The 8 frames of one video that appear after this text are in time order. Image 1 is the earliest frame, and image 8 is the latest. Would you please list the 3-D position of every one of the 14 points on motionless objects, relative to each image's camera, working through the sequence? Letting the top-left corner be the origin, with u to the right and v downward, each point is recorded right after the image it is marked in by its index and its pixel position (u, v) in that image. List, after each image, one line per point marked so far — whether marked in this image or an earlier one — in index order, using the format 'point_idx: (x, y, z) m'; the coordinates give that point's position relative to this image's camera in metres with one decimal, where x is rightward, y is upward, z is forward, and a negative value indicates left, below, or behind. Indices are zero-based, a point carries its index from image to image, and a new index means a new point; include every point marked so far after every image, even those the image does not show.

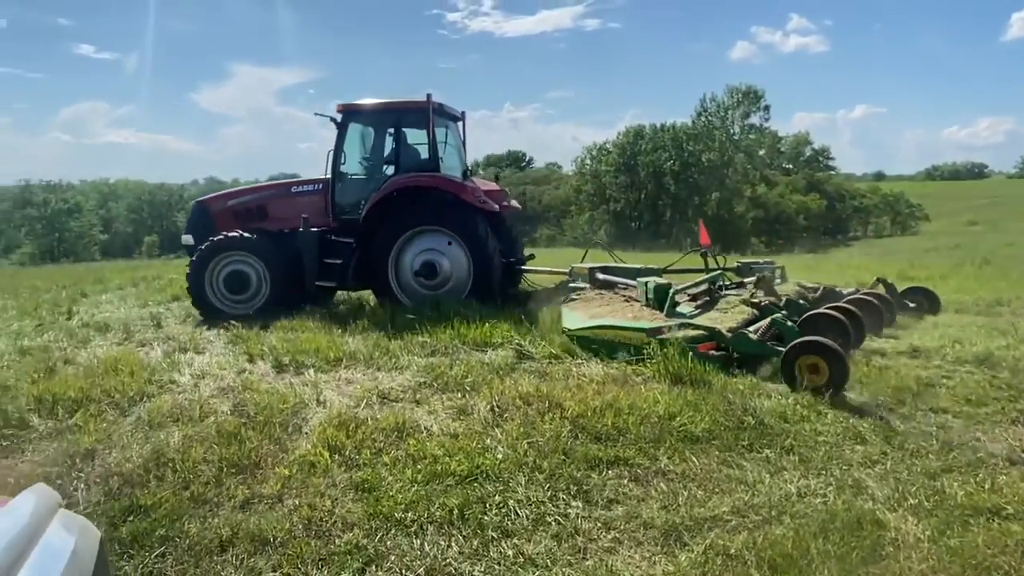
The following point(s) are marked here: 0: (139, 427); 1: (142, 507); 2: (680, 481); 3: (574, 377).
0: (-2.3, -0.8, +4.3) m
1: (-1.7, -1.0, +3.3) m
2: (+0.9, -1.0, +3.6) m
3: (+0.4, -0.6, +5.0) m
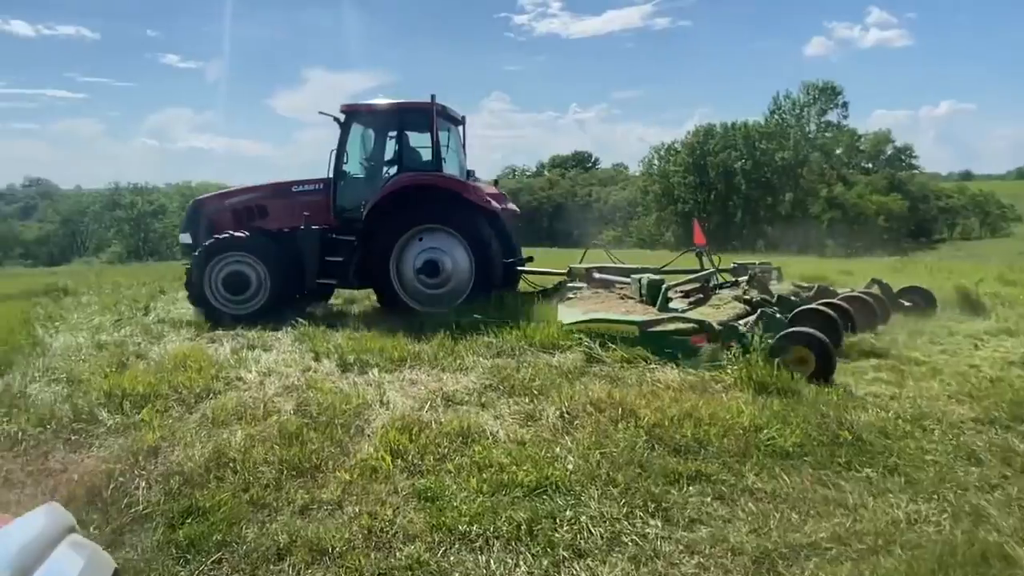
0: (-1.8, -0.8, +4.2) m
1: (-1.4, -1.0, +3.2) m
2: (+1.2, -1.0, +3.3) m
3: (+0.9, -0.6, +4.7) m
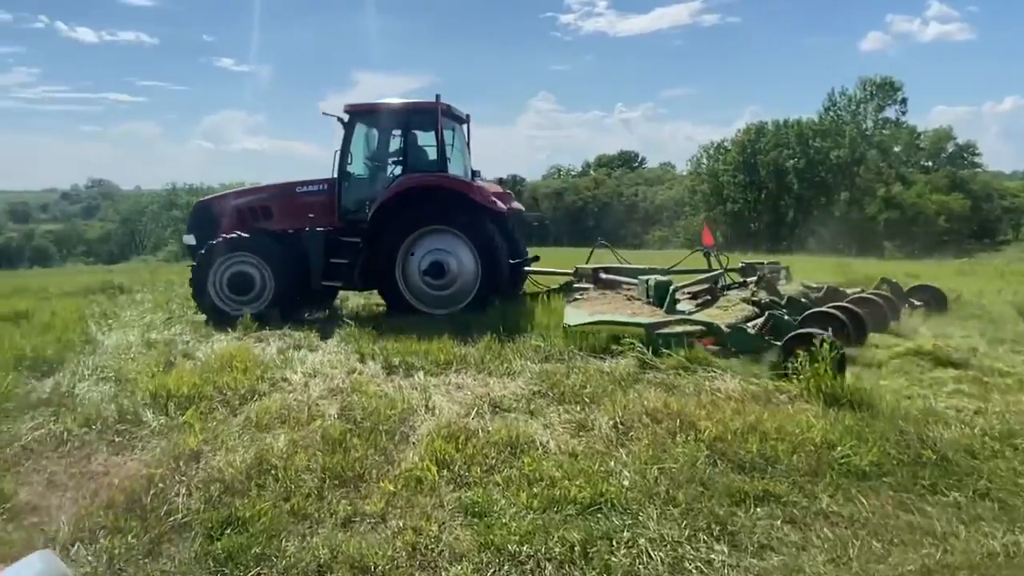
0: (-1.6, -0.8, +4.2) m
1: (-1.2, -1.0, +3.0) m
2: (+1.4, -1.0, +3.0) m
3: (+1.2, -0.7, +4.5) m
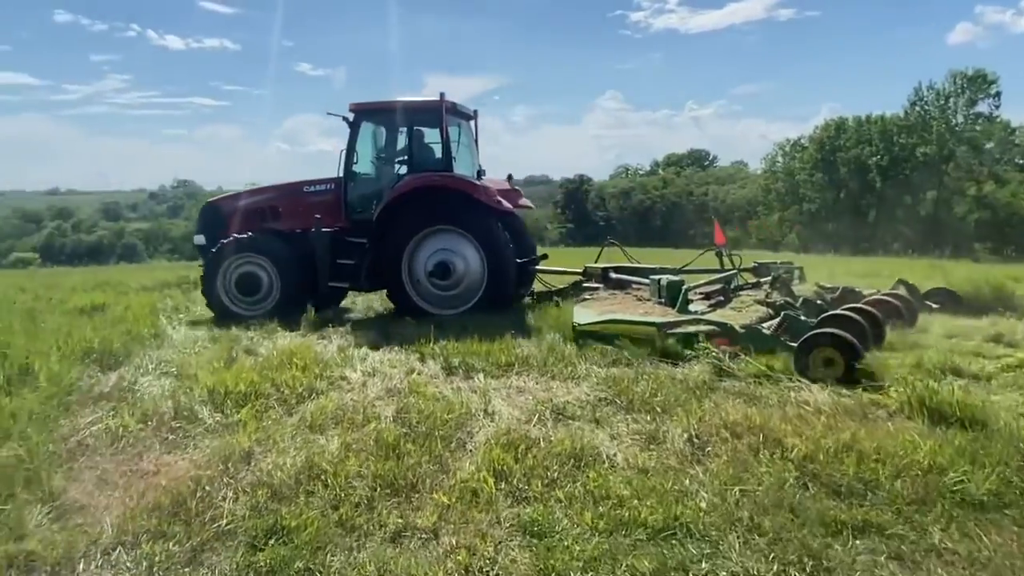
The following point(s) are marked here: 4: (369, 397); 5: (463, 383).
0: (-1.2, -0.8, +4.0) m
1: (-0.9, -1.0, +2.9) m
2: (+1.6, -1.0, +2.6) m
3: (+1.6, -0.7, +4.0) m
4: (-0.9, -0.7, +4.6) m
5: (-0.3, -0.7, +4.9) m
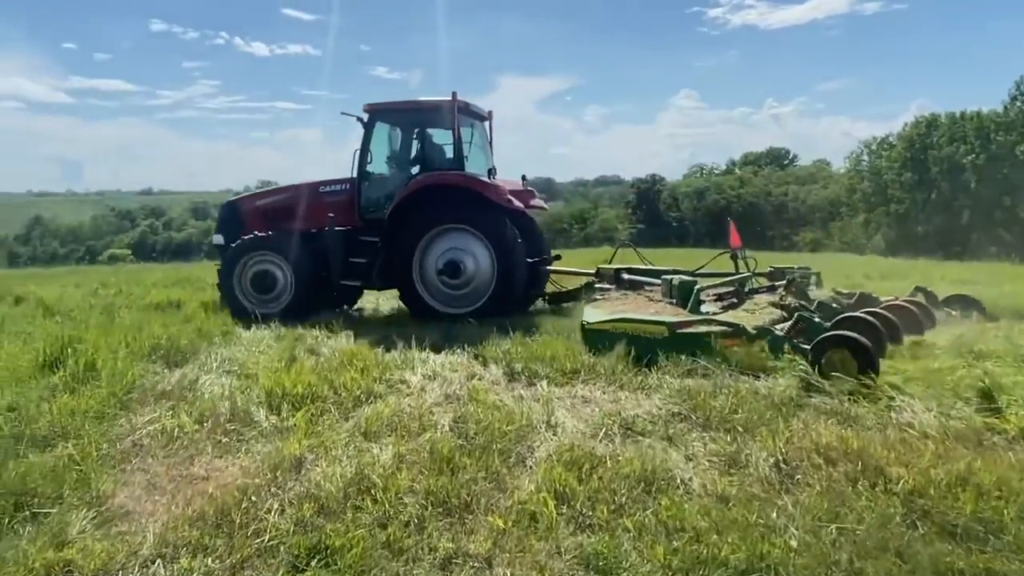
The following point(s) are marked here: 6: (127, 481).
0: (-0.8, -0.8, +3.8) m
1: (-0.7, -1.0, +2.7) m
2: (+1.8, -1.1, +2.1) m
3: (+1.9, -0.7, +3.6) m
4: (-0.5, -0.7, +4.4) m
5: (+0.1, -0.7, +4.7) m
6: (-1.8, -0.9, +3.3) m
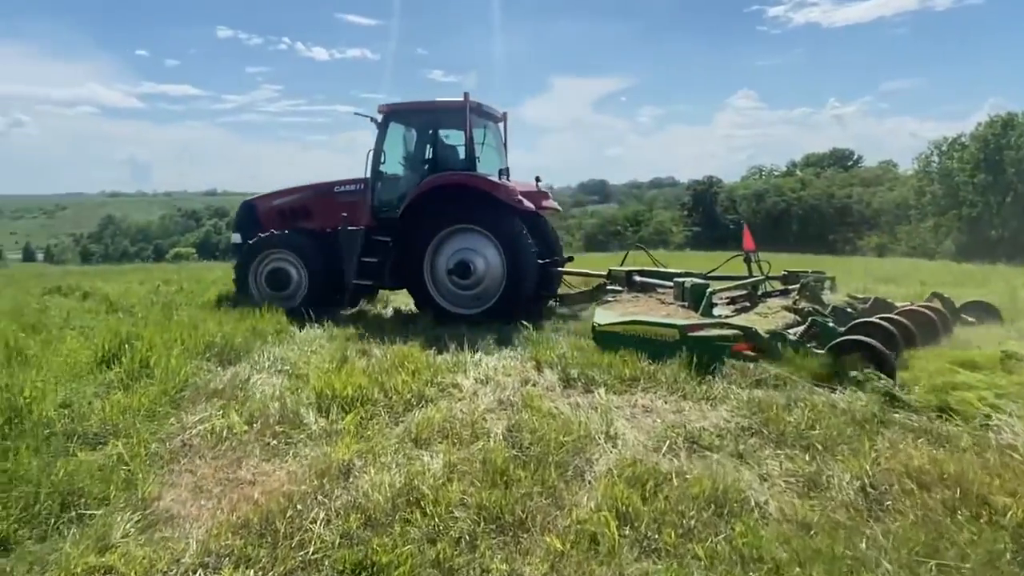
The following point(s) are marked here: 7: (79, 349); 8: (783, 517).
0: (-0.6, -0.8, +3.7) m
1: (-0.5, -1.0, +2.5) m
2: (+2.0, -1.1, +1.8) m
3: (+2.2, -0.7, +3.2) m
4: (-0.2, -0.7, +4.2) m
5: (+0.4, -0.7, +4.4) m
6: (-1.6, -0.9, +3.3) m
7: (-3.4, -0.5, +5.5) m
8: (+1.0, -0.9, +2.7) m
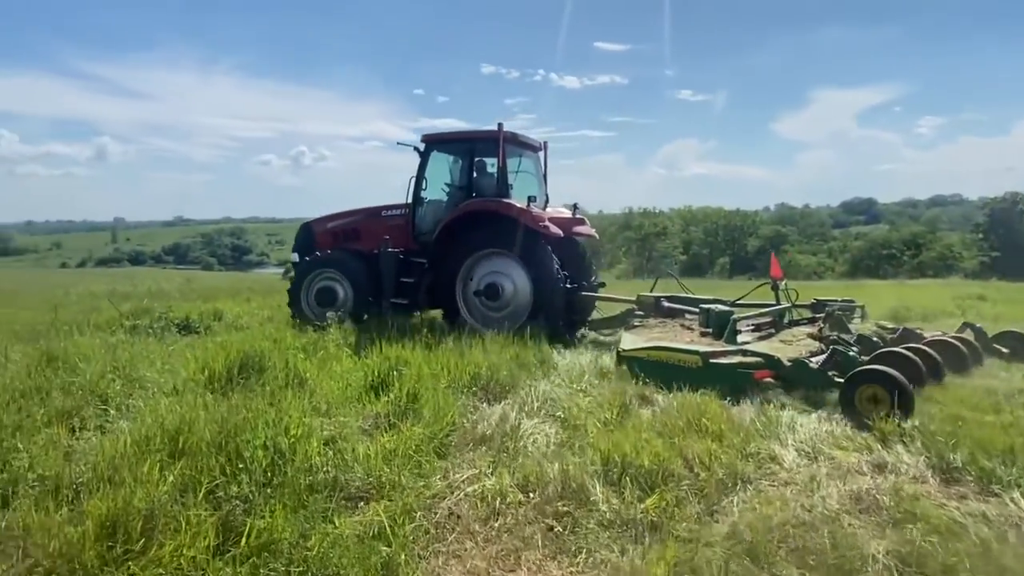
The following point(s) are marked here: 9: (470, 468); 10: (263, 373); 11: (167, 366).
0: (+0.8, -1.0, +2.6) m
1: (+0.5, -1.1, +1.5) m
2: (+2.6, -1.3, 0.0) m
3: (+3.3, -1.0, +1.3) m
4: (+1.3, -0.9, +3.0) m
5: (+2.0, -0.9, +3.0) m
6: (-0.3, -1.0, +2.5) m
7: (-1.2, -0.6, +5.3) m
8: (+2.0, -1.1, +1.2) m
9: (-0.2, -0.9, +3.5) m
10: (-1.7, -0.6, +5.0) m
11: (-2.7, -0.6, +5.5) m
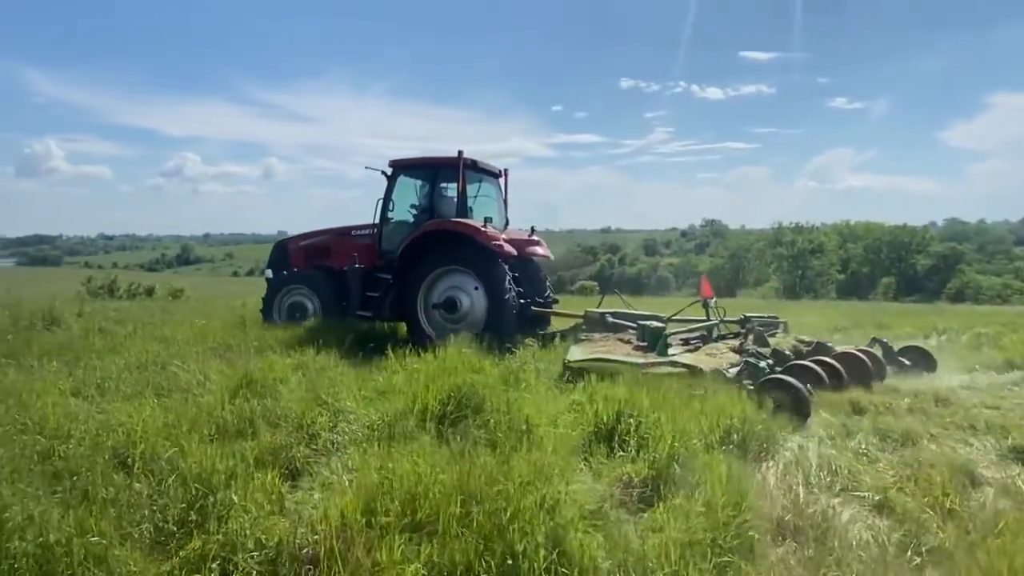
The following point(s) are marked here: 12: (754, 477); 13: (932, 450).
0: (+1.9, -1.1, +1.5) m
1: (+1.3, -1.2, +0.4) m
2: (+3.1, -1.4, -1.4) m
3: (+4.0, -1.2, -0.3) m
4: (+2.4, -1.1, +1.8) m
5: (+3.1, -1.1, +1.6) m
6: (+0.8, -1.2, +1.6) m
7: (+0.4, -0.8, +4.5) m
8: (+2.7, -1.2, -0.2) m
9: (+1.0, -1.1, +2.6) m
10: (-0.2, -0.8, +4.3) m
11: (-1.0, -0.8, +5.0) m
12: (+1.2, -1.0, +3.5) m
13: (+2.5, -1.0, +4.1) m
